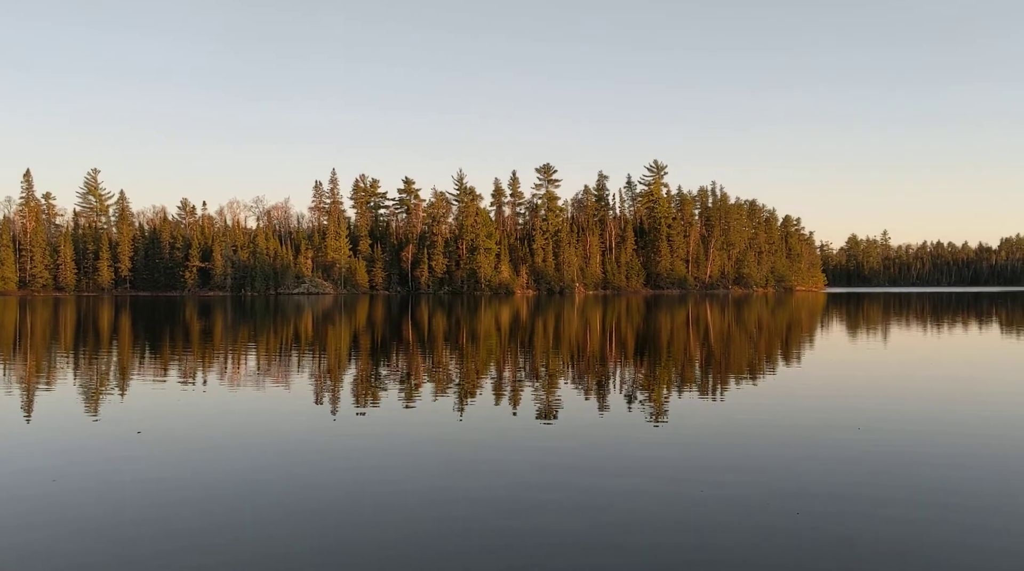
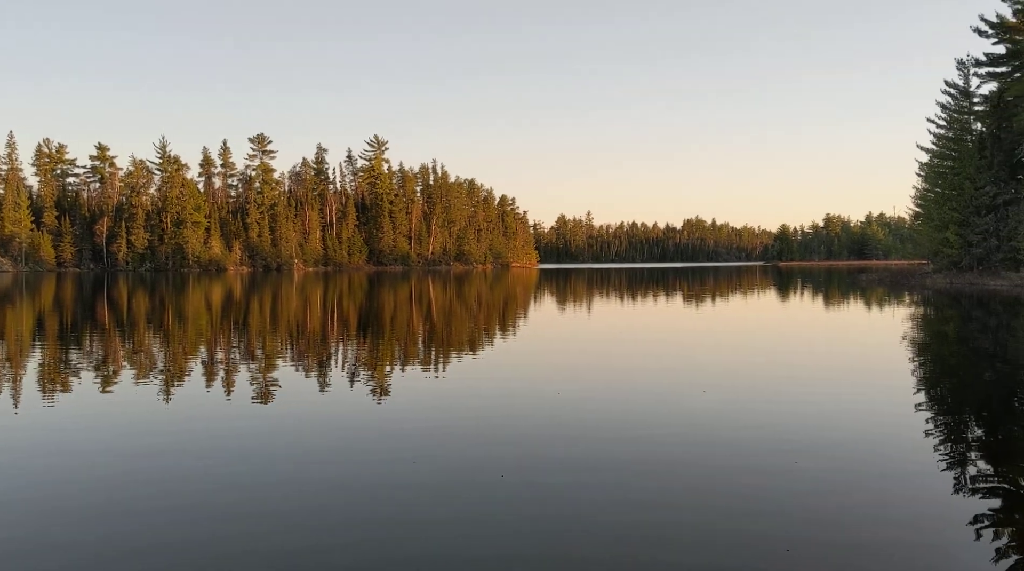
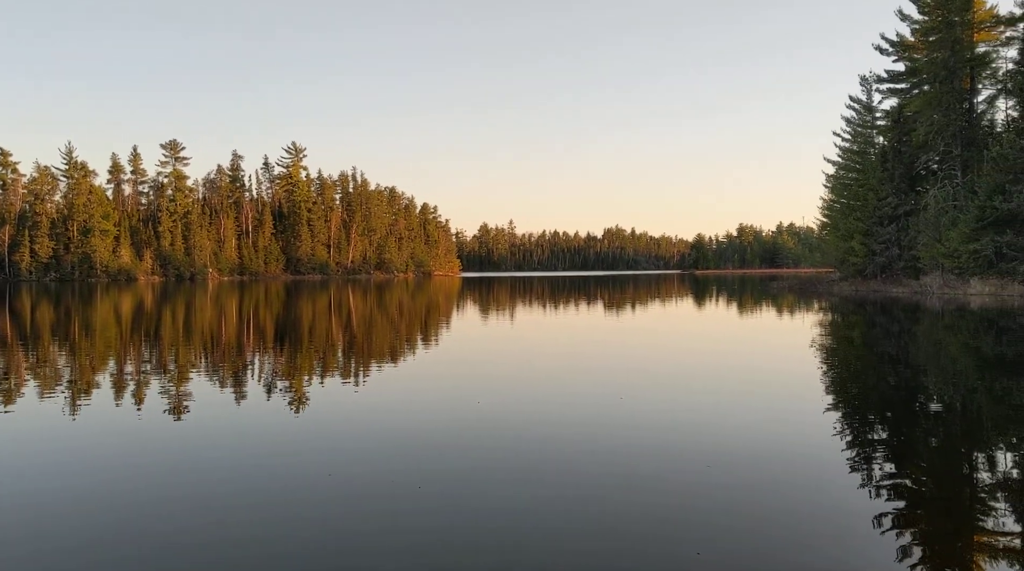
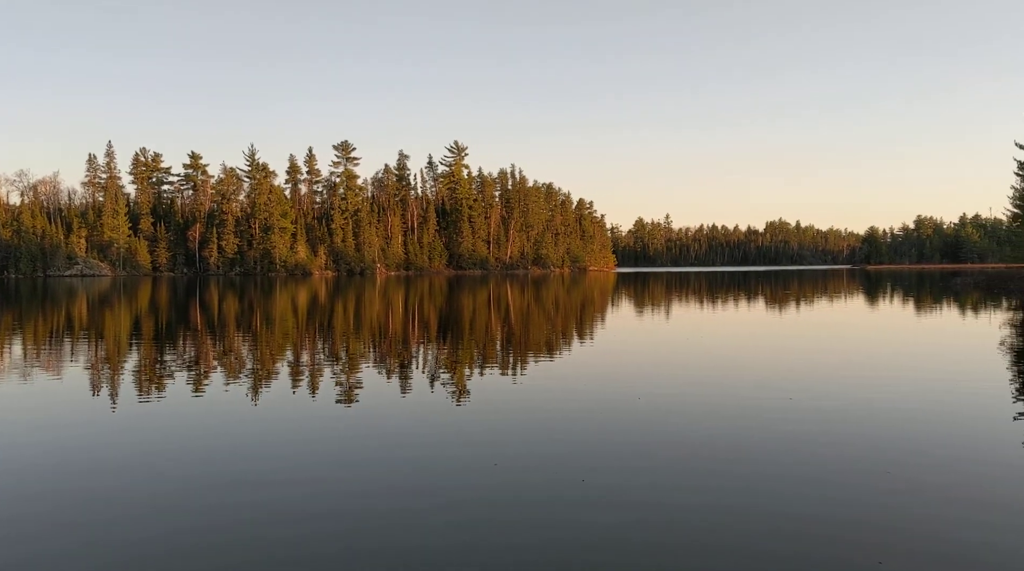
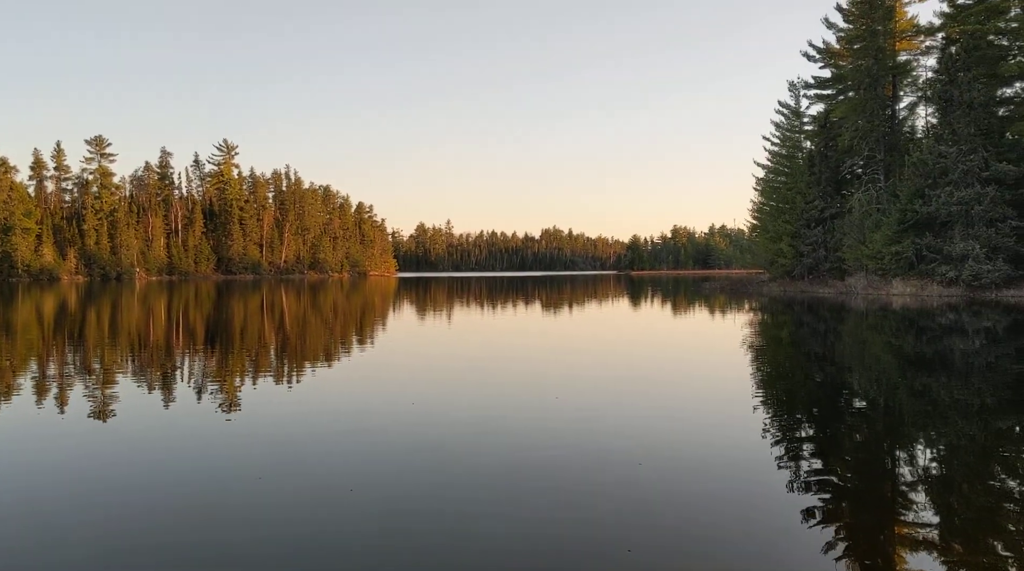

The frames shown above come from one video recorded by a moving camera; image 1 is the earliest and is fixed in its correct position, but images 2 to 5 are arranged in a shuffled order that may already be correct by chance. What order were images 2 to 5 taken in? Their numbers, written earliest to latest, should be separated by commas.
4, 2, 3, 5
